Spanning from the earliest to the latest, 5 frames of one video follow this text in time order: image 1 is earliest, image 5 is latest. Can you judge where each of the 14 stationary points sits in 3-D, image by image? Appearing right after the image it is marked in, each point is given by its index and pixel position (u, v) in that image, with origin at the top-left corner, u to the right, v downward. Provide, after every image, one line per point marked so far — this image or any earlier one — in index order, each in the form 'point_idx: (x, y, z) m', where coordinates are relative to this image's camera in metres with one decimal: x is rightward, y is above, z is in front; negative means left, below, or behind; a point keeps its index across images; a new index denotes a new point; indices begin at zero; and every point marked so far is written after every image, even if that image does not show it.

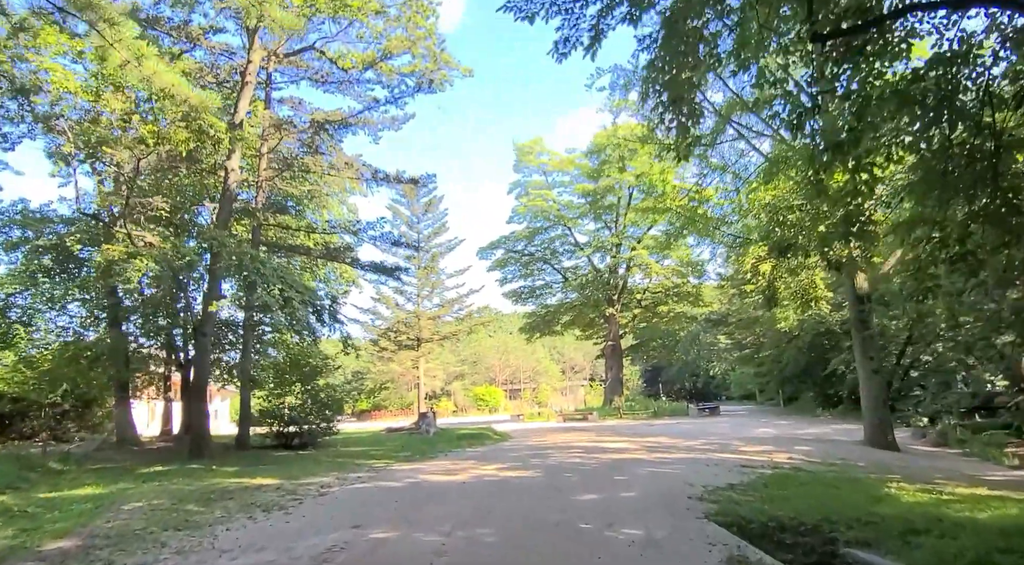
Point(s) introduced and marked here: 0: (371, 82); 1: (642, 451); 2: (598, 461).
0: (-3.7, +5.3, +17.5) m
1: (+2.6, -3.4, +13.2) m
2: (+1.5, -3.1, +11.5) m
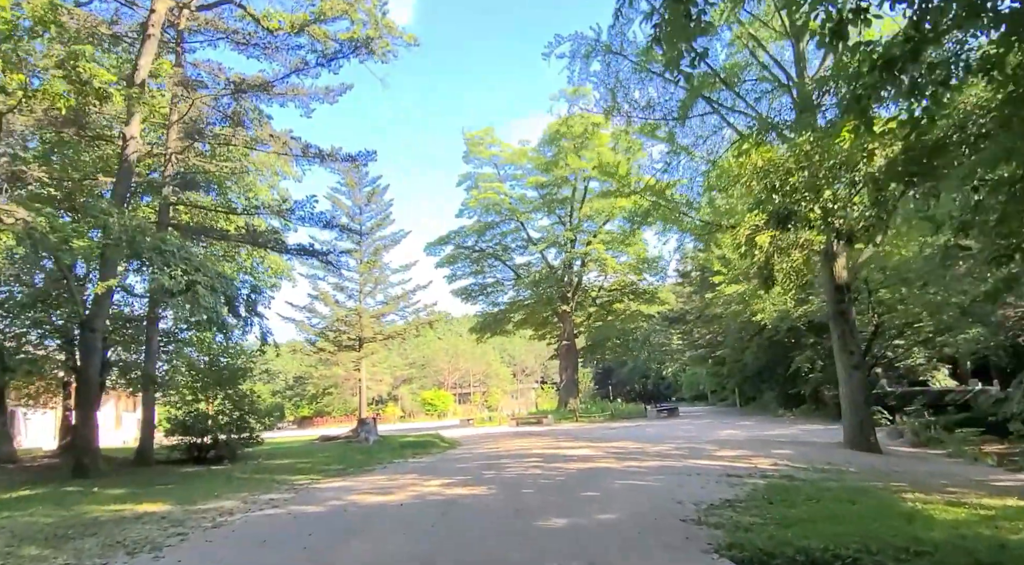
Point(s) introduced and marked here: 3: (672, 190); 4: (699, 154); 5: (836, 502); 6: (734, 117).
0: (-4.9, +5.5, +15.5) m
1: (+1.7, -3.1, +11.7) m
2: (+0.7, -2.9, +9.9) m
3: (+3.6, +2.0, +15.6) m
4: (+4.2, +2.8, +15.1) m
5: (+3.5, -2.4, +7.1) m
6: (+4.8, +3.6, +14.4) m
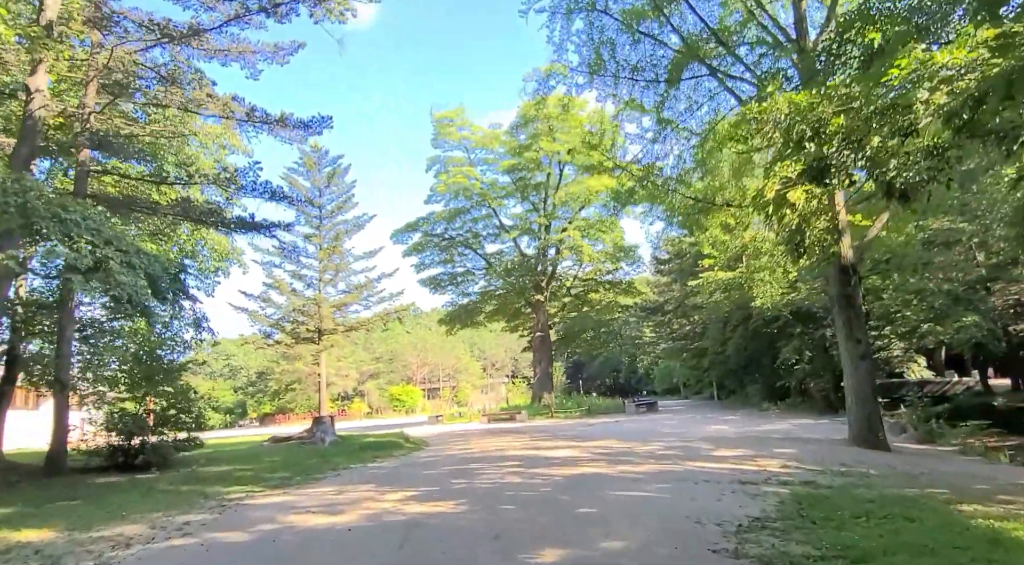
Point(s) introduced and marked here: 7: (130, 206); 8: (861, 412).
0: (-5.5, +5.9, +13.7) m
1: (+1.3, -2.8, +10.3) m
2: (+0.4, -2.5, +8.4) m
3: (+3.0, +2.4, +14.2) m
4: (+3.7, +3.2, +13.7) m
5: (+3.3, -2.0, +5.7) m
6: (+4.3, +3.9, +13.1) m
7: (-6.8, +1.4, +11.8) m
8: (+6.6, -2.4, +12.5) m
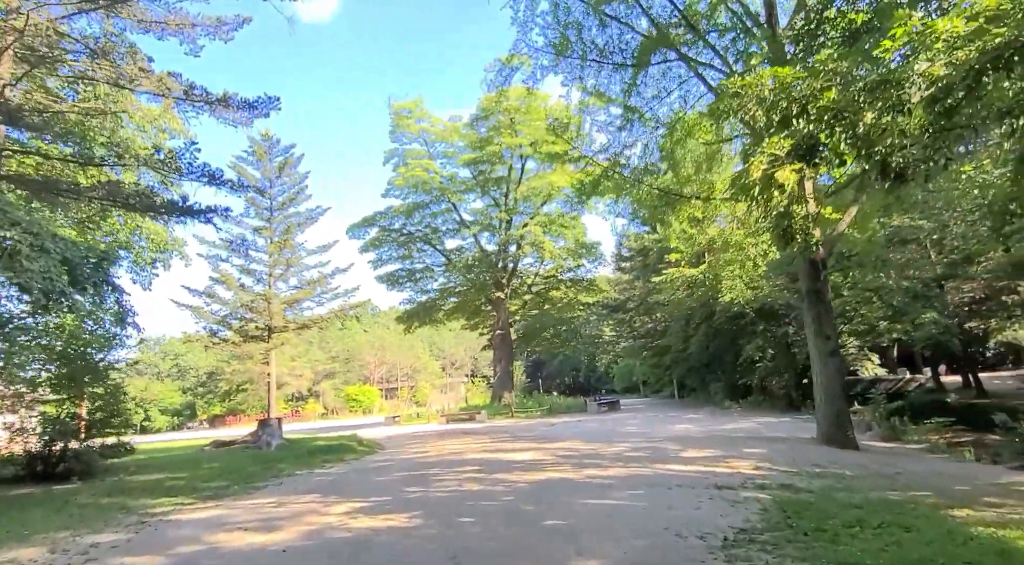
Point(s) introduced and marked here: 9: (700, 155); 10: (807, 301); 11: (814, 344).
0: (-6.2, +6.0, +12.6) m
1: (+0.7, -2.7, +9.7) m
2: (-0.1, -2.4, +7.8) m
3: (+2.2, +2.5, +13.7) m
4: (+2.9, +3.3, +13.2) m
5: (+3.0, -1.9, +5.2) m
6: (+3.6, +4.0, +12.6) m
7: (-7.5, +1.5, +10.7) m
8: (+5.8, -2.3, +12.2) m
9: (+3.9, +2.6, +13.9) m
10: (+5.6, -0.4, +12.5) m
11: (+5.7, -1.2, +12.5) m
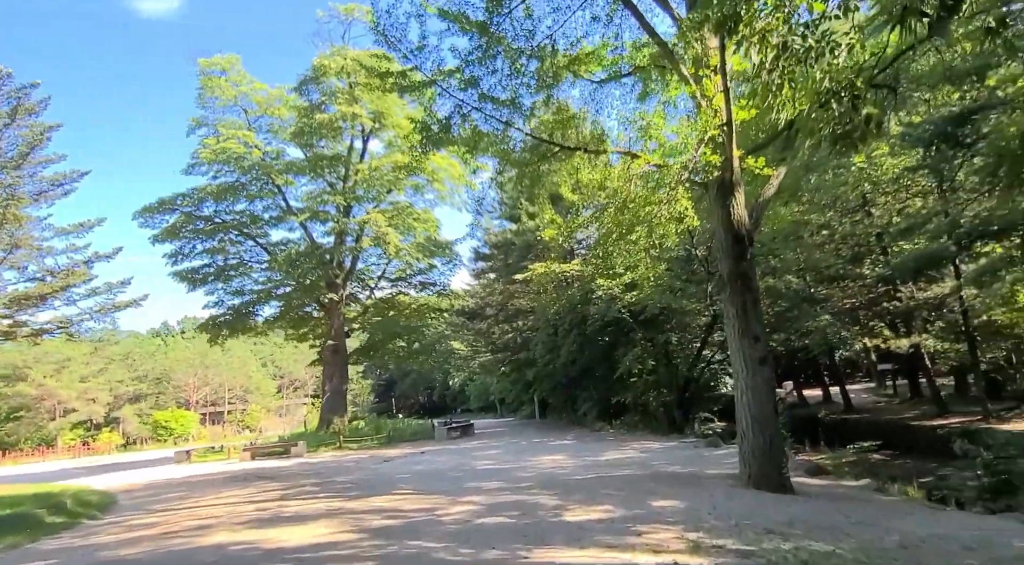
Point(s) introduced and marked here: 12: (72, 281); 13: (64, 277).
0: (-8.5, +6.5, +6.9) m
1: (-1.2, -2.2, +5.2) m
2: (-1.6, -1.9, +3.2) m
3: (-0.5, +2.8, +9.6) m
4: (+0.2, +3.6, +9.4) m
5: (+1.9, -1.4, +1.4) m
6: (+1.1, +4.3, +9.0) m
7: (-9.4, +2.1, +4.7) m
8: (+3.3, -2.1, +8.8) m
9: (+1.1, +2.9, +10.2) m
10: (+3.0, -0.1, +9.2) m
11: (+3.1, -0.9, +9.1) m
12: (-11.5, 0.0, +17.2) m
13: (-11.6, +0.2, +17.1) m
